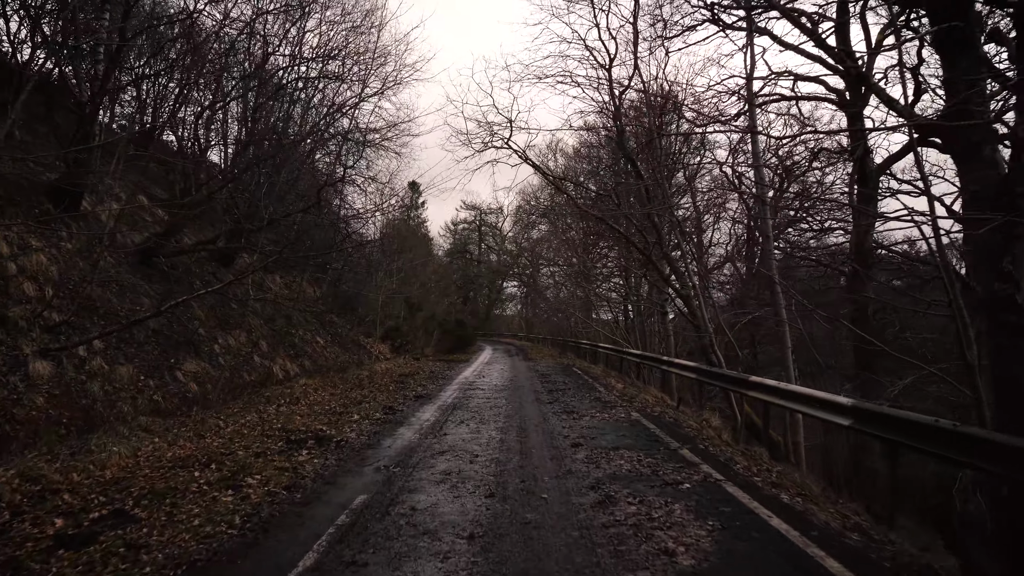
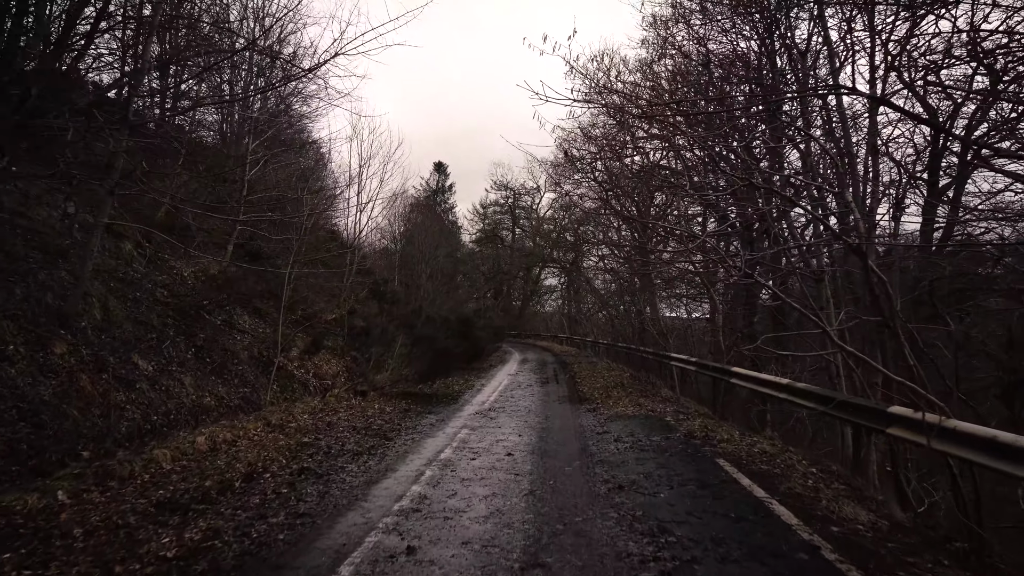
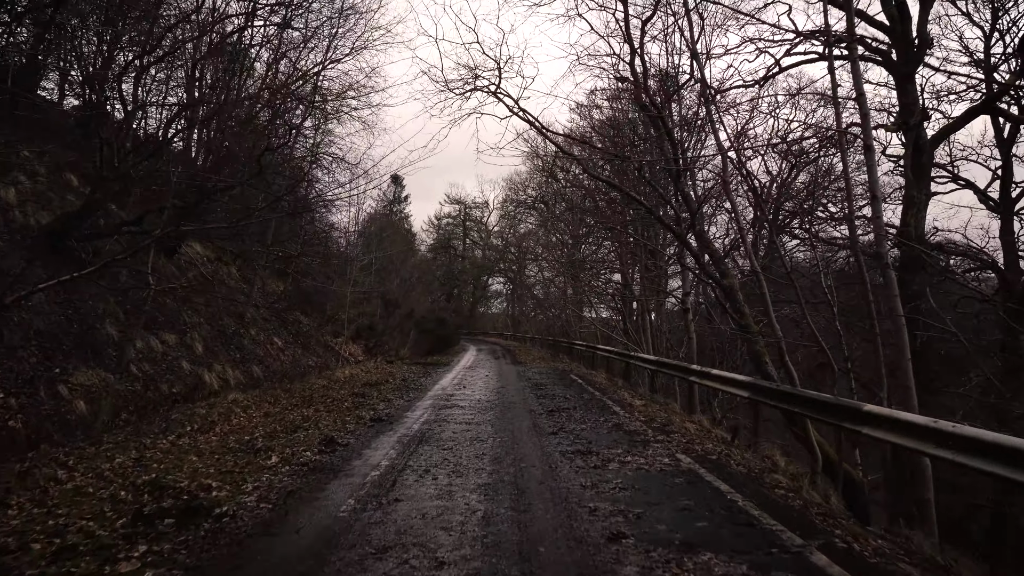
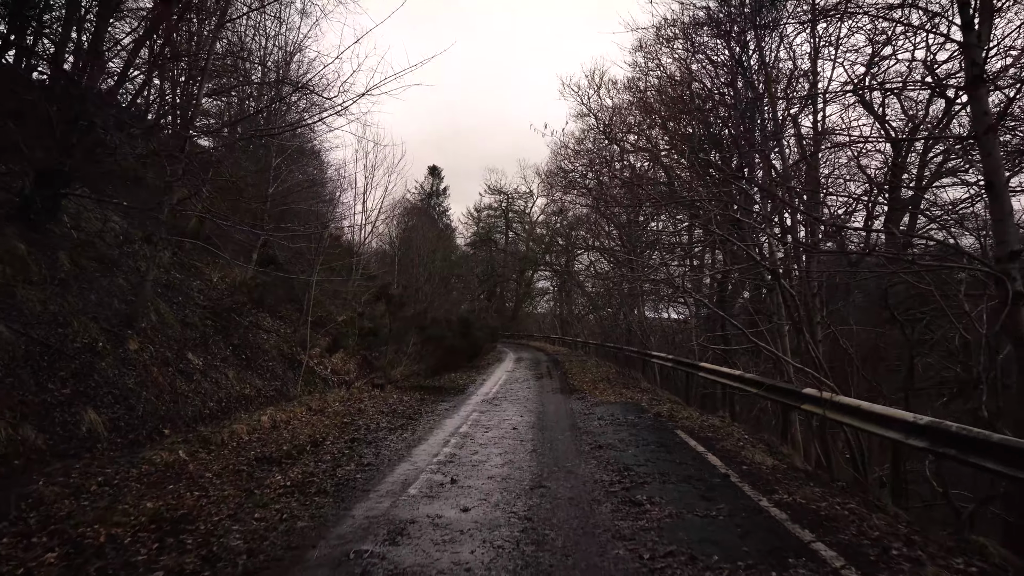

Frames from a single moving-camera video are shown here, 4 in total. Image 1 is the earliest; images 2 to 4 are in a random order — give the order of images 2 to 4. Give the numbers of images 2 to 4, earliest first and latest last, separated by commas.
3, 4, 2
